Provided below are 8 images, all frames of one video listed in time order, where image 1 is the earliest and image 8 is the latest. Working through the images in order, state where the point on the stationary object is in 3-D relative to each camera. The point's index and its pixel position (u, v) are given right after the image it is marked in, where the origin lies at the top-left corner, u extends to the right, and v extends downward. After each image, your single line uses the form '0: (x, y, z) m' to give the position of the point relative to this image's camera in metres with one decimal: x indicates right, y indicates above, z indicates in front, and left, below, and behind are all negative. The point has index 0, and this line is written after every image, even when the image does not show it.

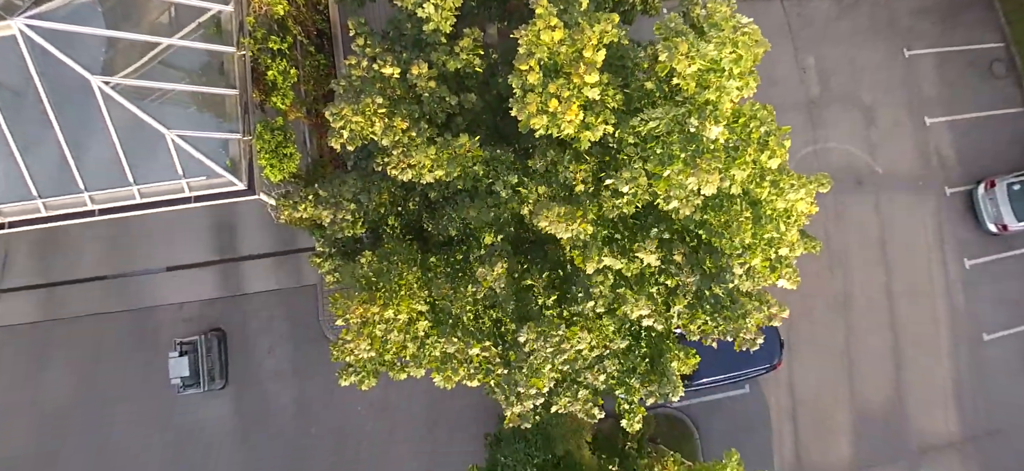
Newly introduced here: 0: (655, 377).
0: (+1.4, -1.4, +5.9) m
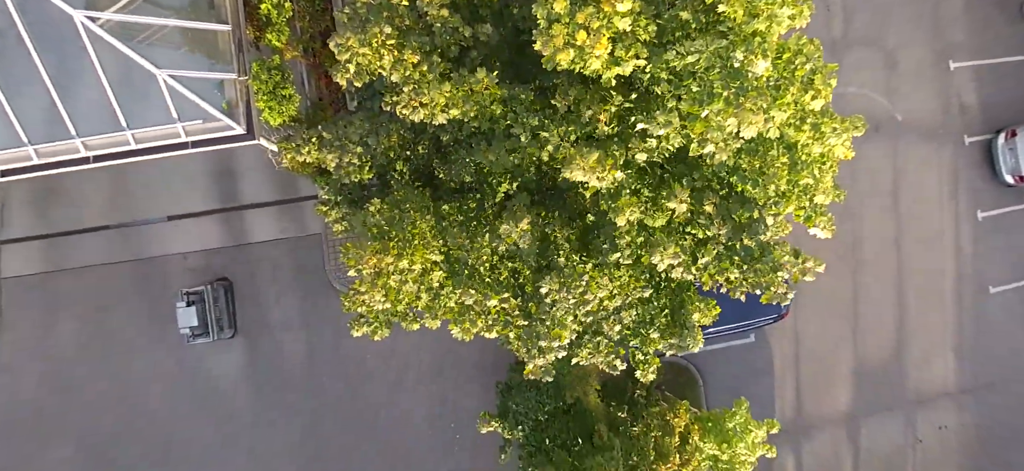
0: (+1.6, -0.9, +5.8) m
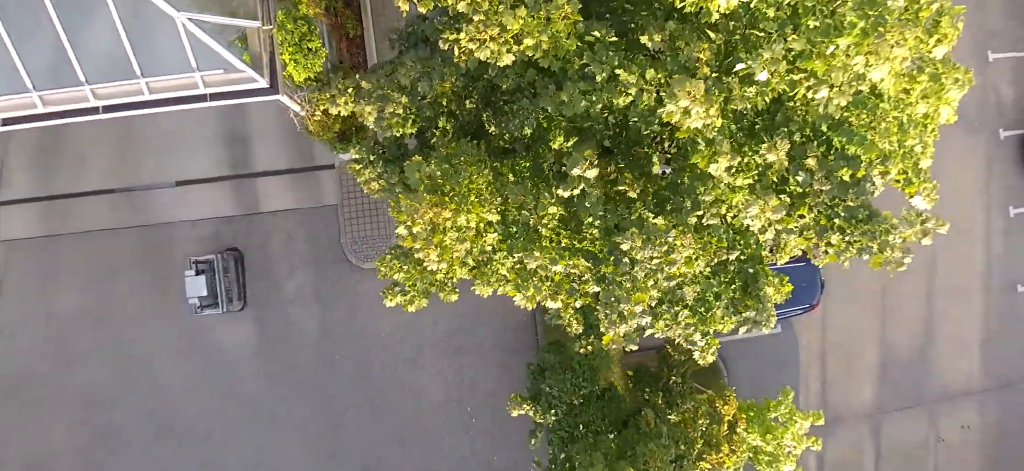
0: (+2.1, -0.6, +5.3) m
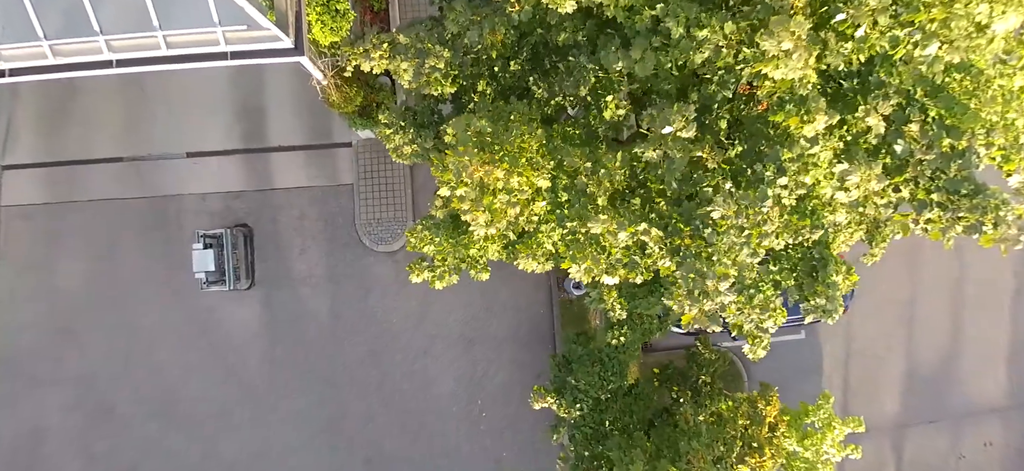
0: (+2.5, -0.4, +4.8) m
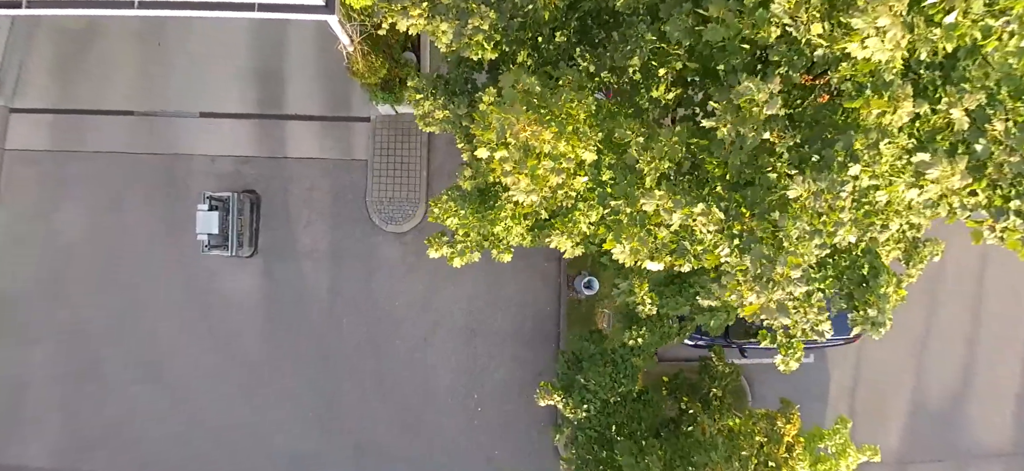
0: (+2.7, -0.5, +4.5) m
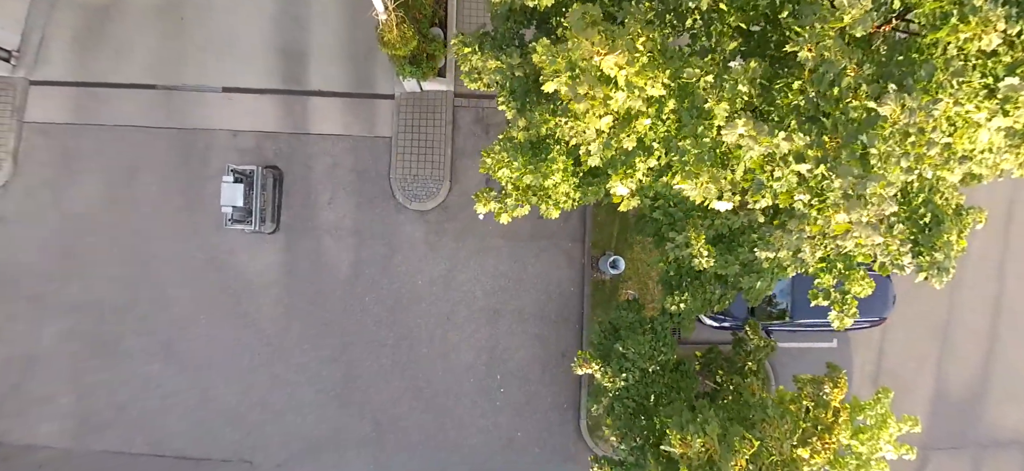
0: (+3.1, -0.1, +4.4) m
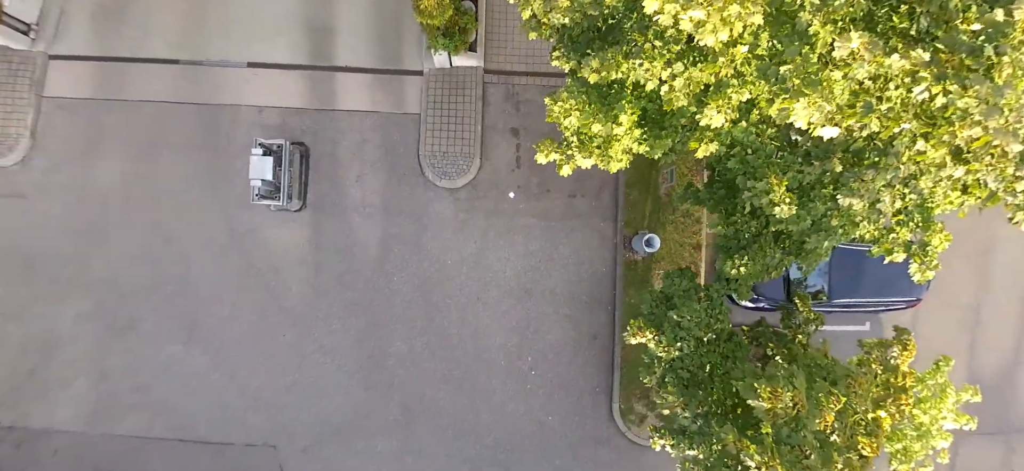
0: (+3.7, +0.4, +4.2) m
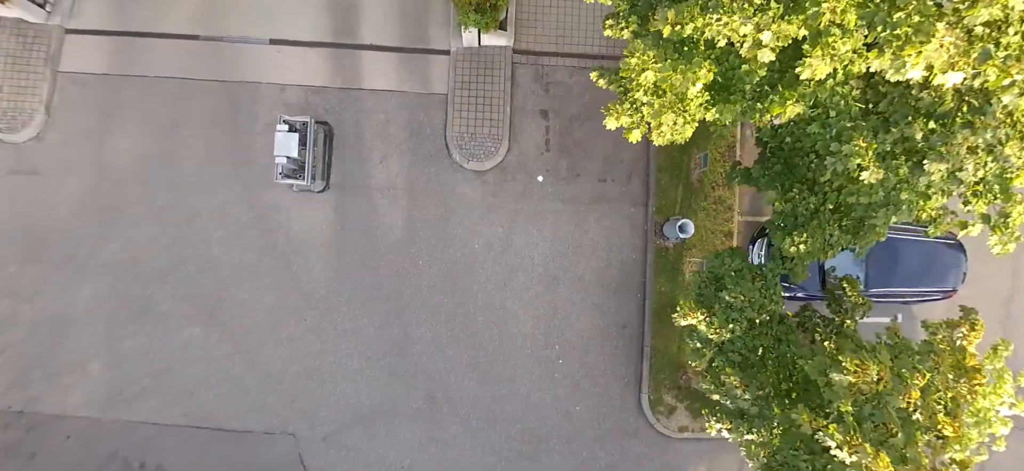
0: (+4.2, +0.6, +3.9) m
